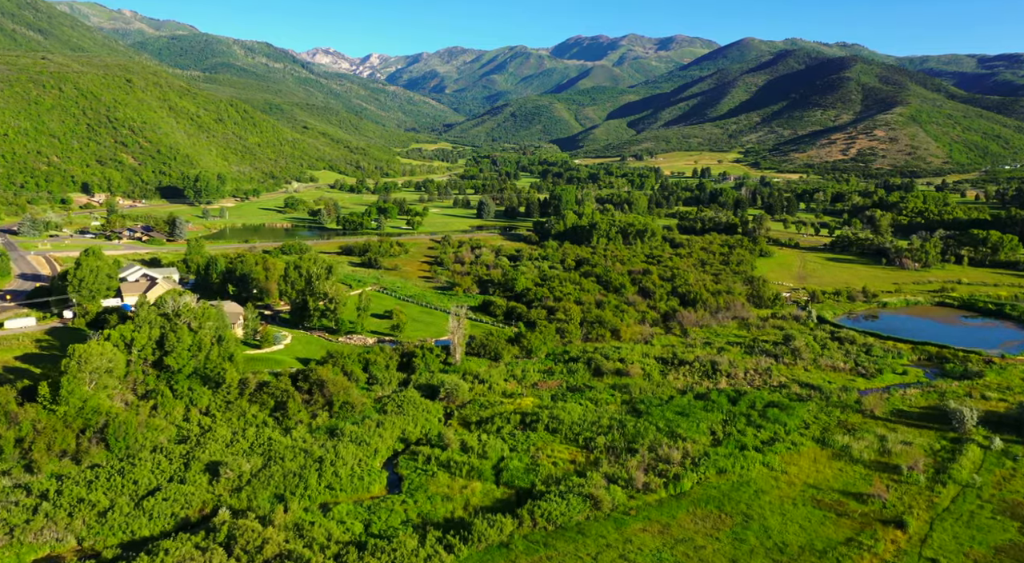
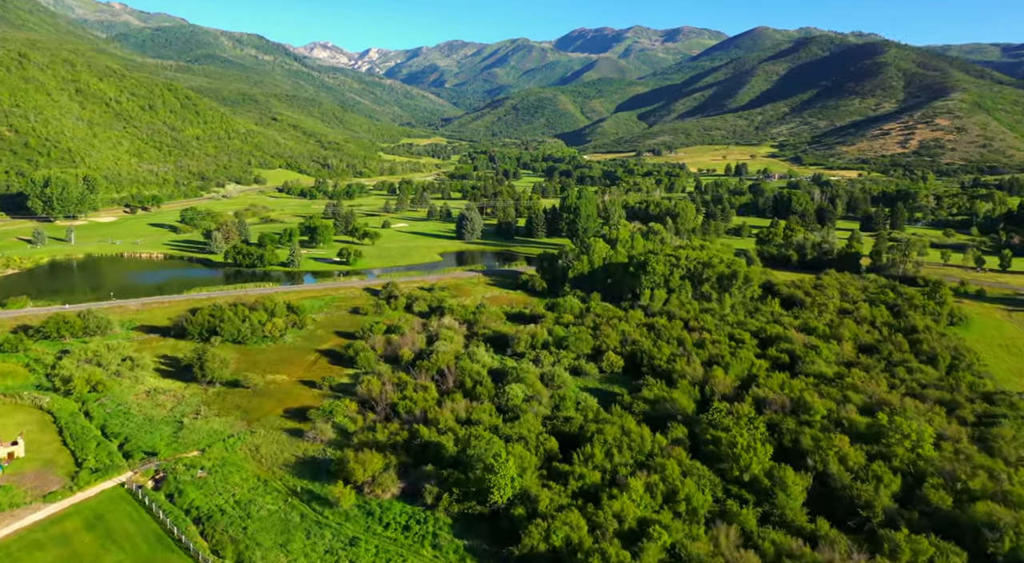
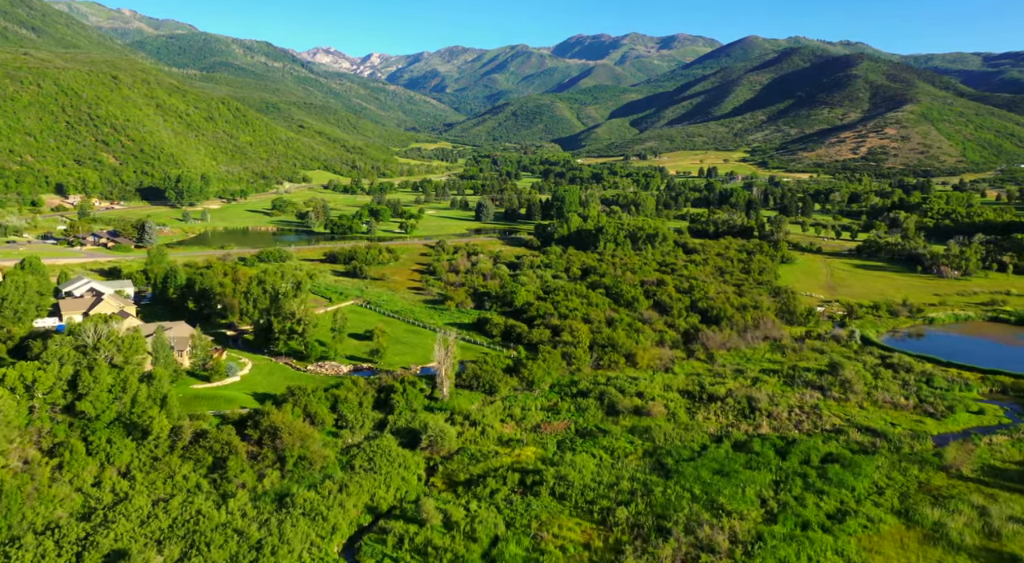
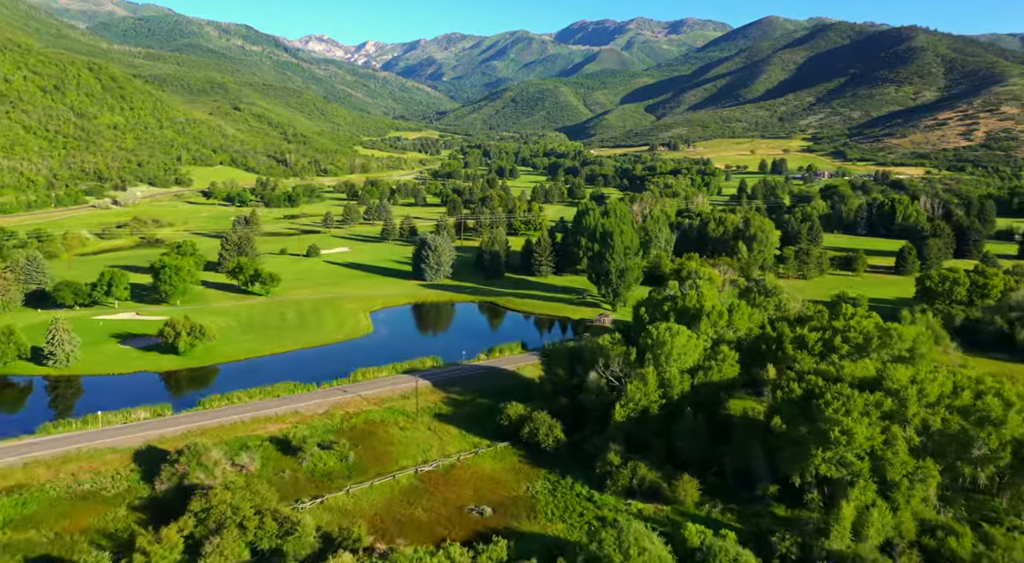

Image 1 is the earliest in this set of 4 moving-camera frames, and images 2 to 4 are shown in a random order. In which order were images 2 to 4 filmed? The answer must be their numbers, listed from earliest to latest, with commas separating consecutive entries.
3, 2, 4
